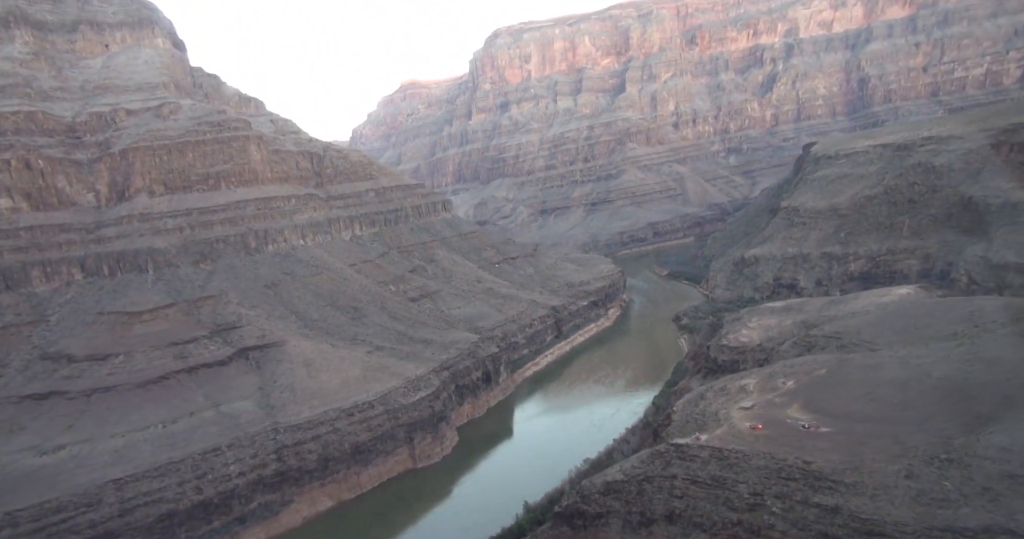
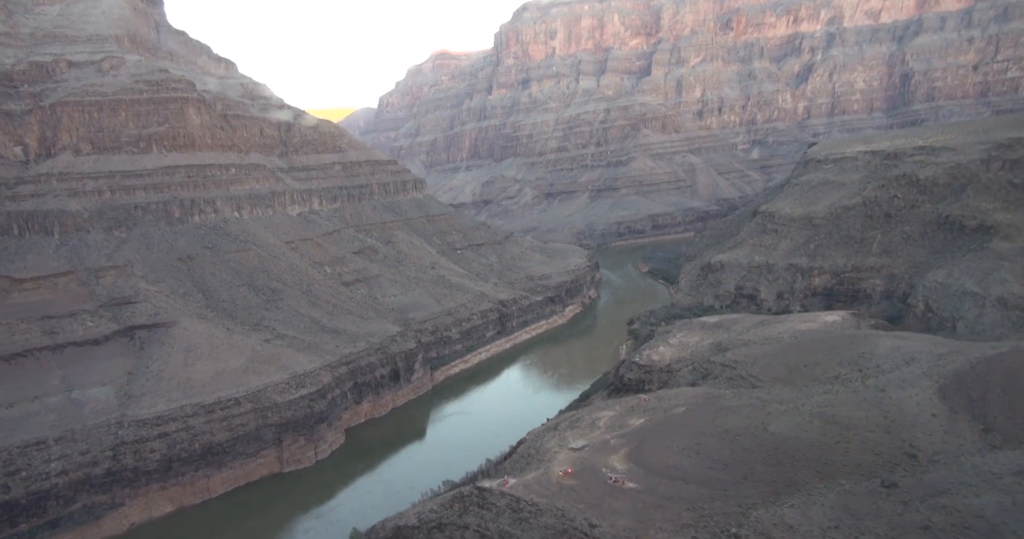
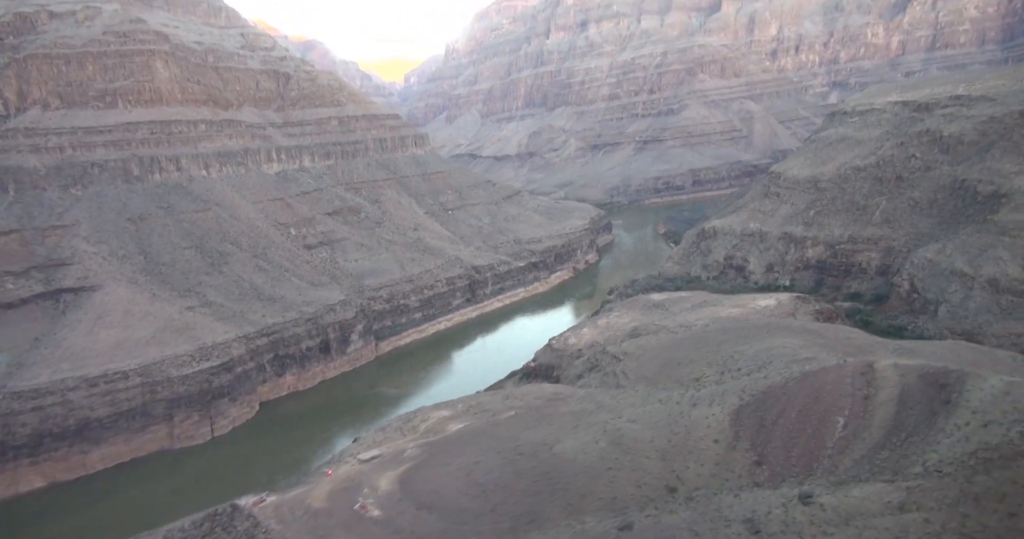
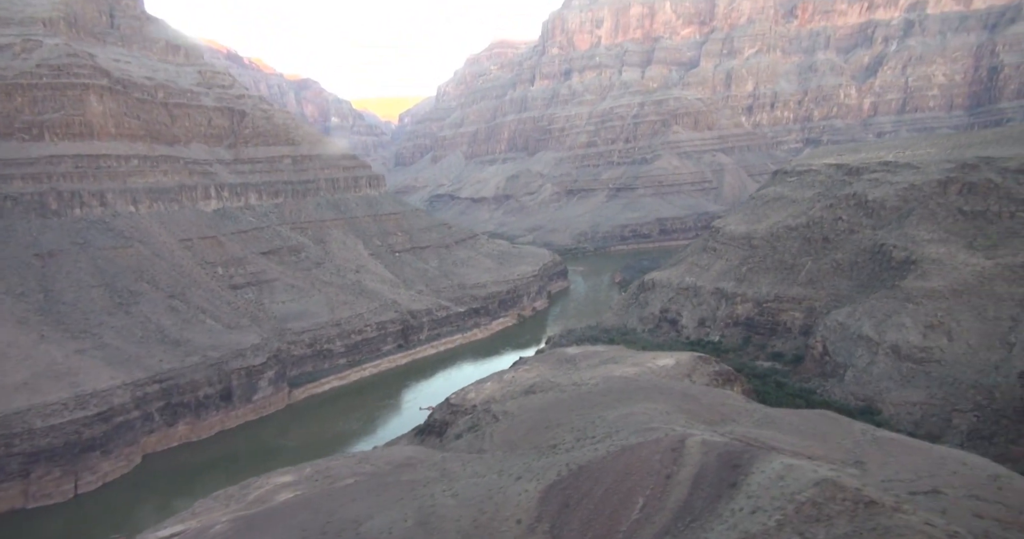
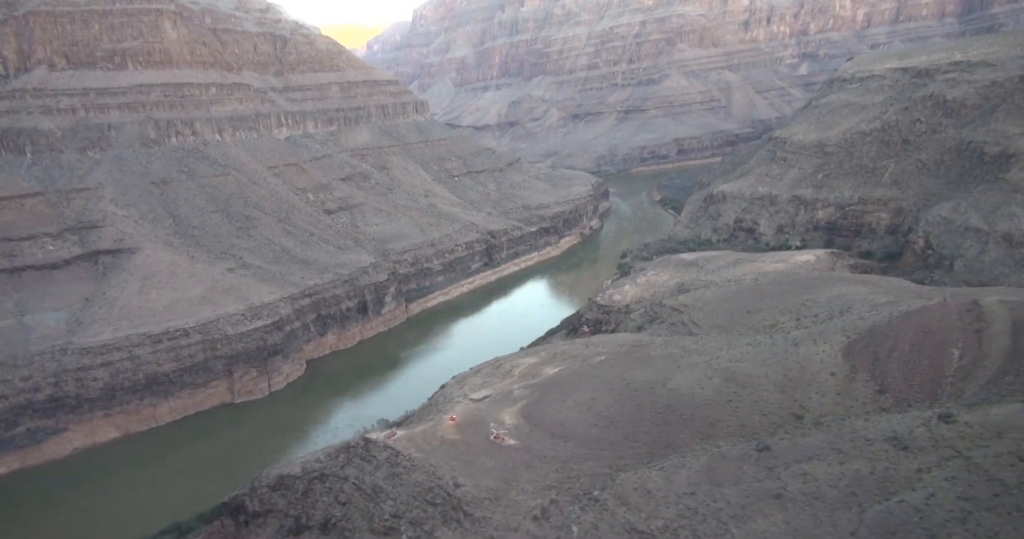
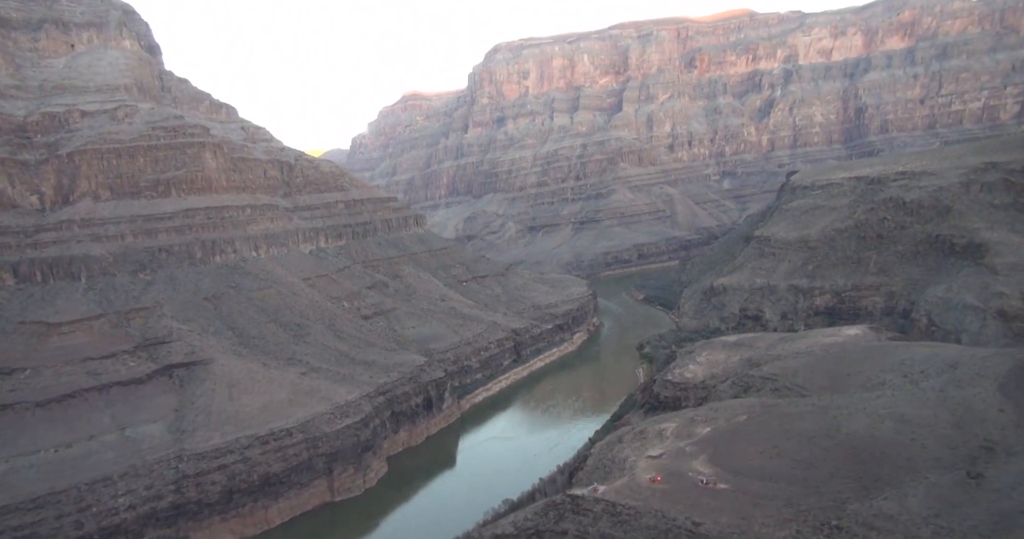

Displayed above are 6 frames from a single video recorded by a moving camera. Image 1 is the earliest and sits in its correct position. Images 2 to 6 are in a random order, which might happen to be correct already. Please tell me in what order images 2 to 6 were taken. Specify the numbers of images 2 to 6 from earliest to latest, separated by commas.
6, 2, 5, 3, 4
